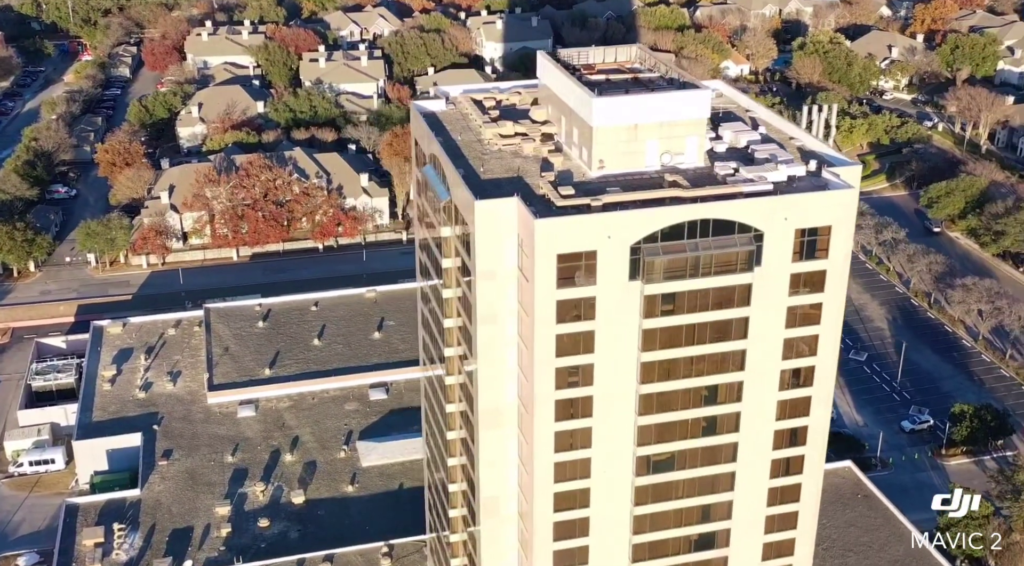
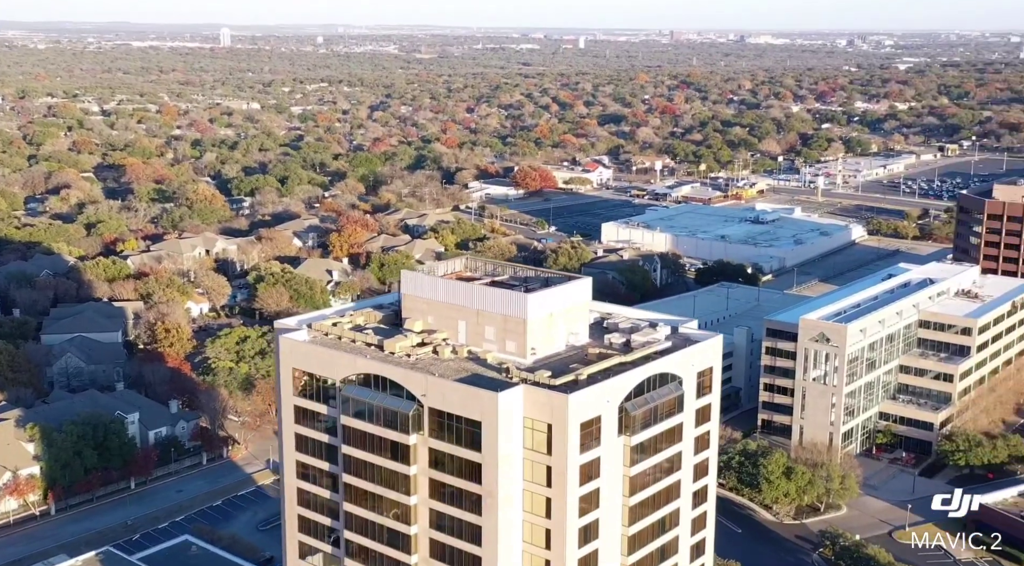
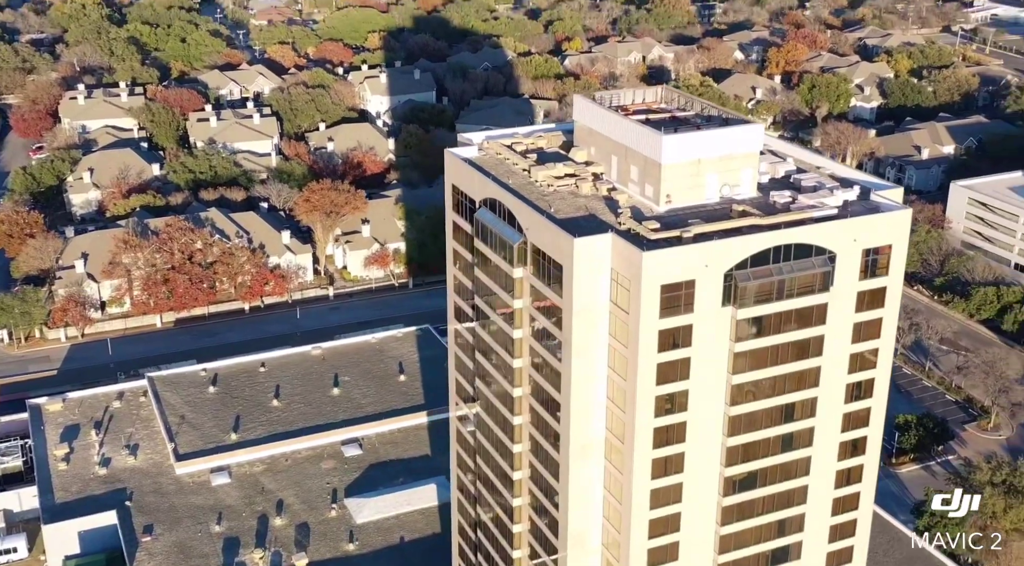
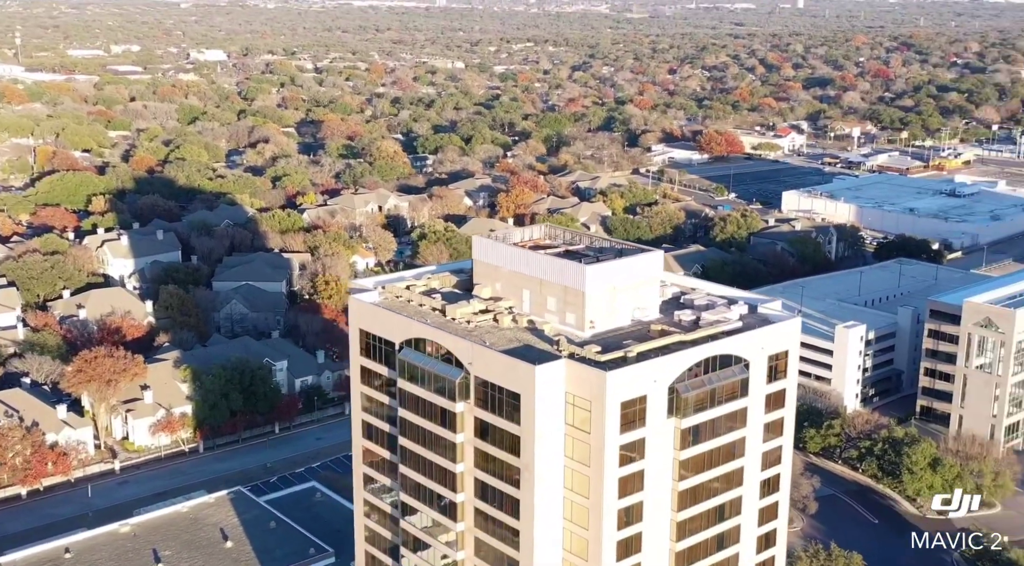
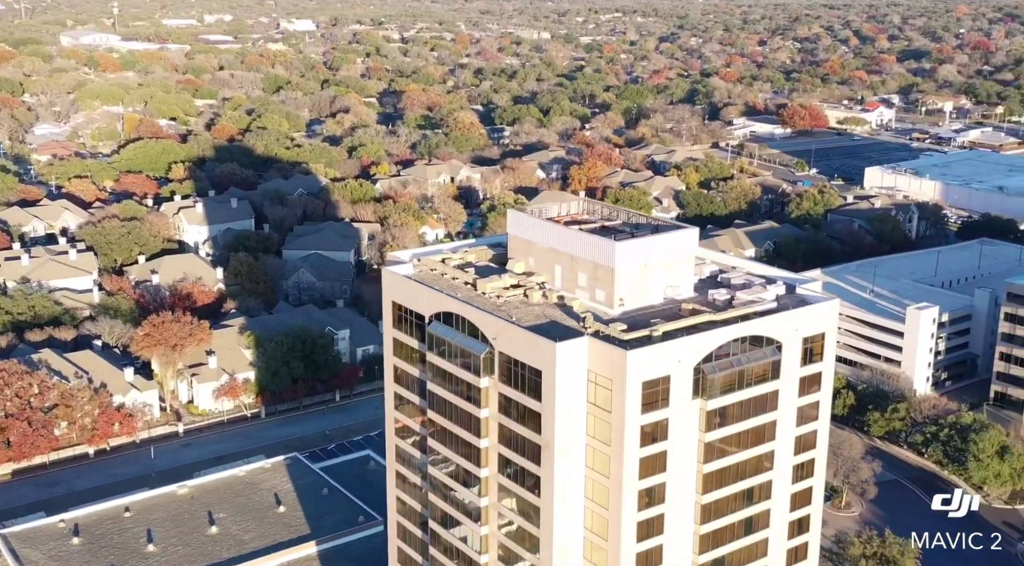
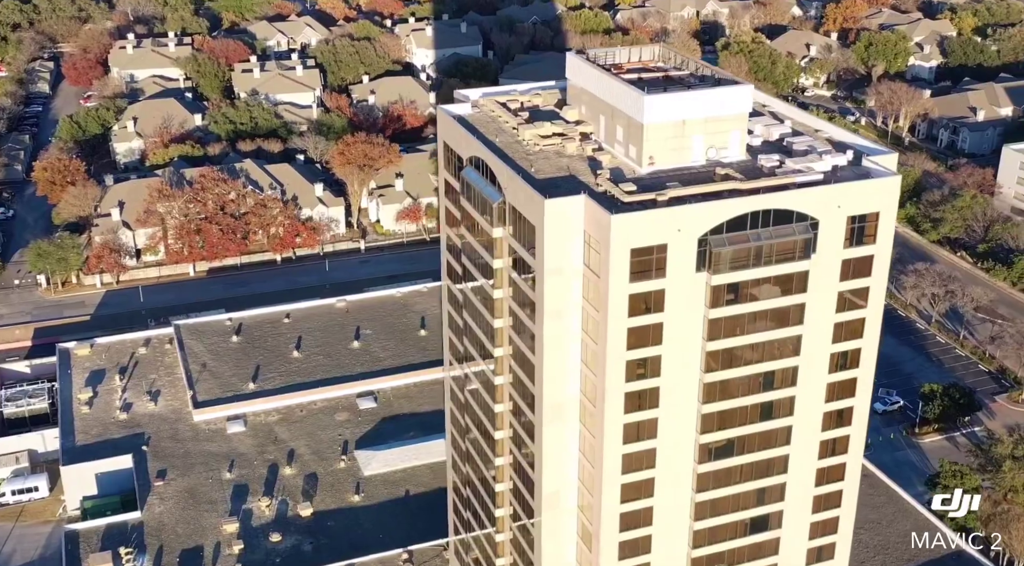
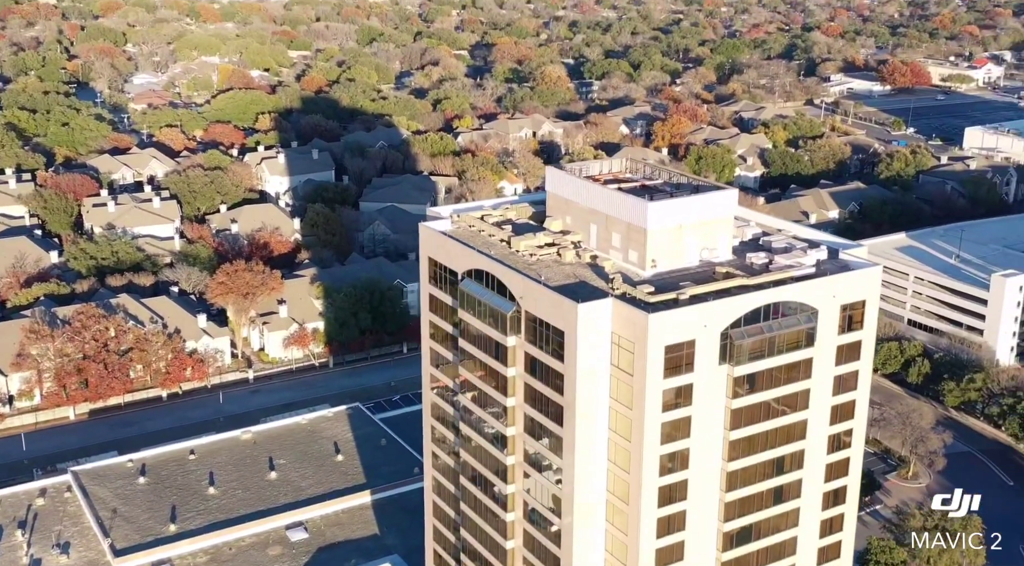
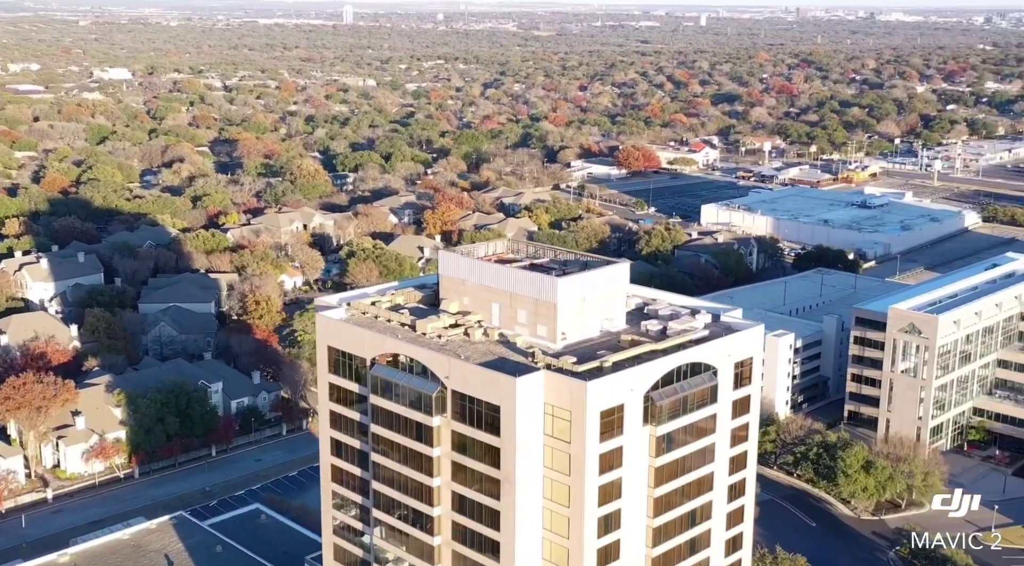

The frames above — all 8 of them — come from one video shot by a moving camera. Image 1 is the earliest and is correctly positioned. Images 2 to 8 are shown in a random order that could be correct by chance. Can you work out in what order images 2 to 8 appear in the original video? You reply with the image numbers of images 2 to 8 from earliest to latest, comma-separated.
6, 3, 7, 5, 4, 8, 2
